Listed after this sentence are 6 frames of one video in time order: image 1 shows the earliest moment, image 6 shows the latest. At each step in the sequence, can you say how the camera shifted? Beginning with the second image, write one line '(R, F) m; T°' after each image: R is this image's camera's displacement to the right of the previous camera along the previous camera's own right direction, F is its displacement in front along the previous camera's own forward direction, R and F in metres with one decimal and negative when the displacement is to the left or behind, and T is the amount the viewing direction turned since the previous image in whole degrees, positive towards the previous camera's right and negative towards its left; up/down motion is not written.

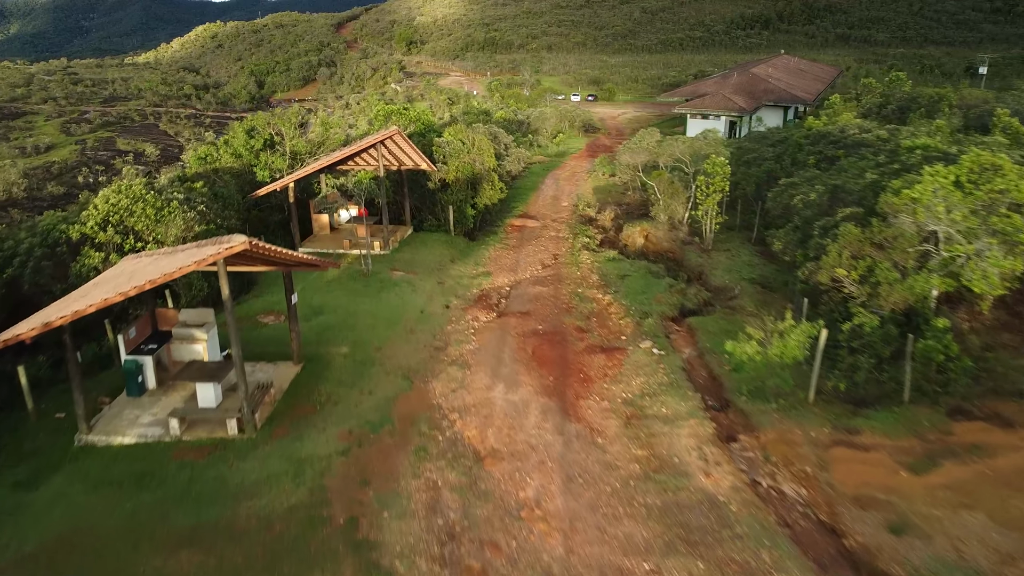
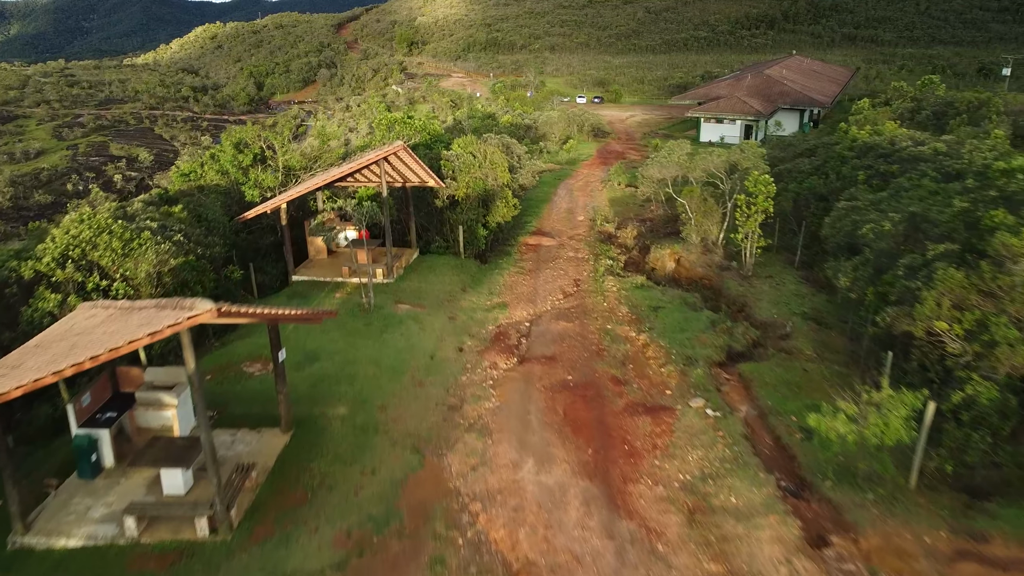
(-0.3, +1.9) m; 0°
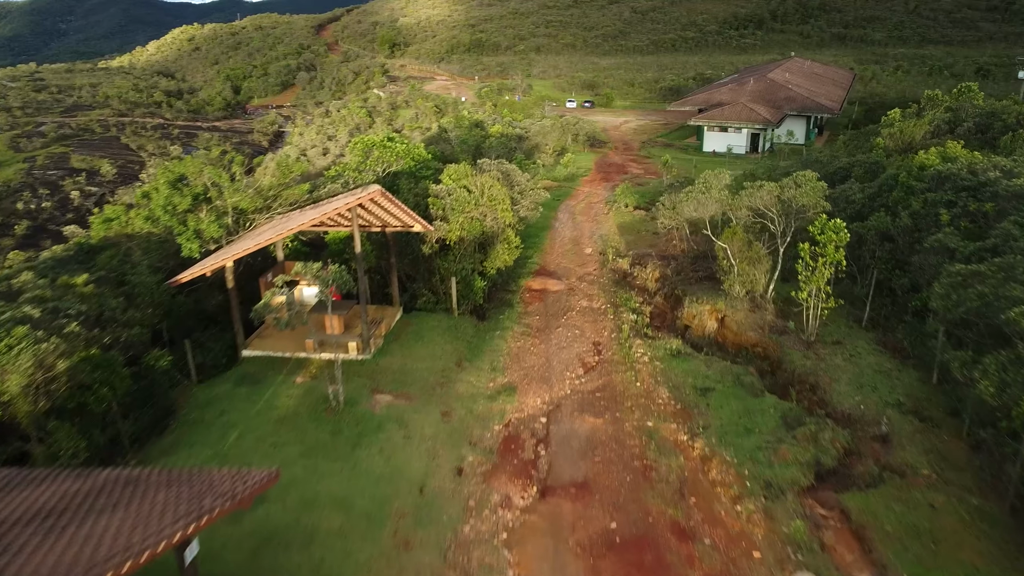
(-0.4, +3.3) m; +1°
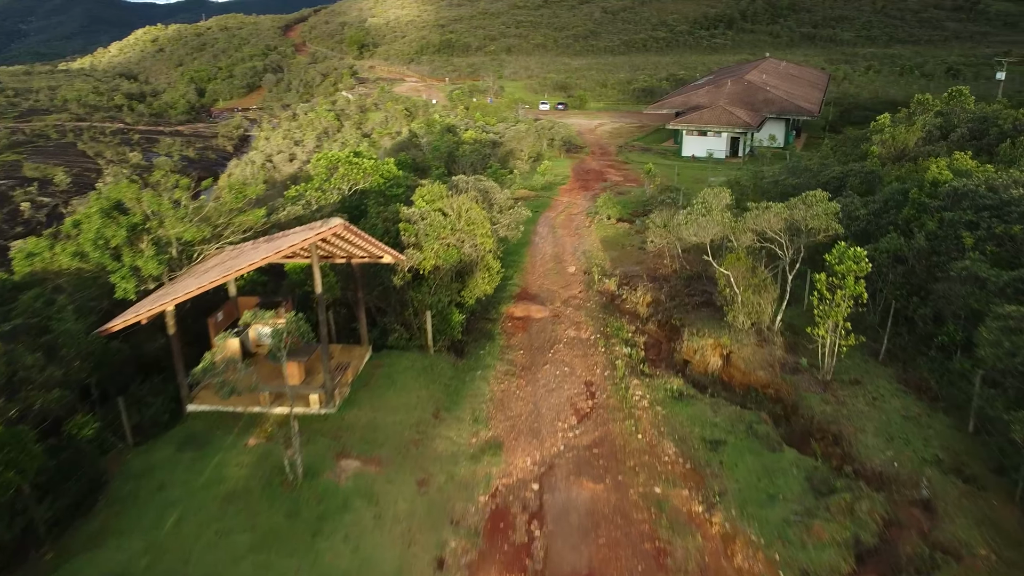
(-0.1, +1.5) m; +2°
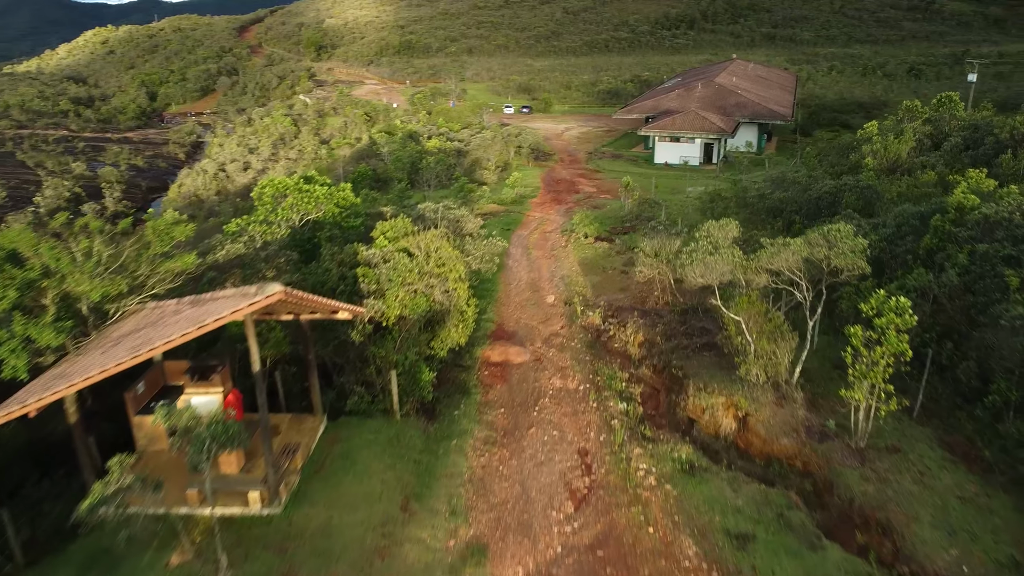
(-0.2, +1.9) m; +3°
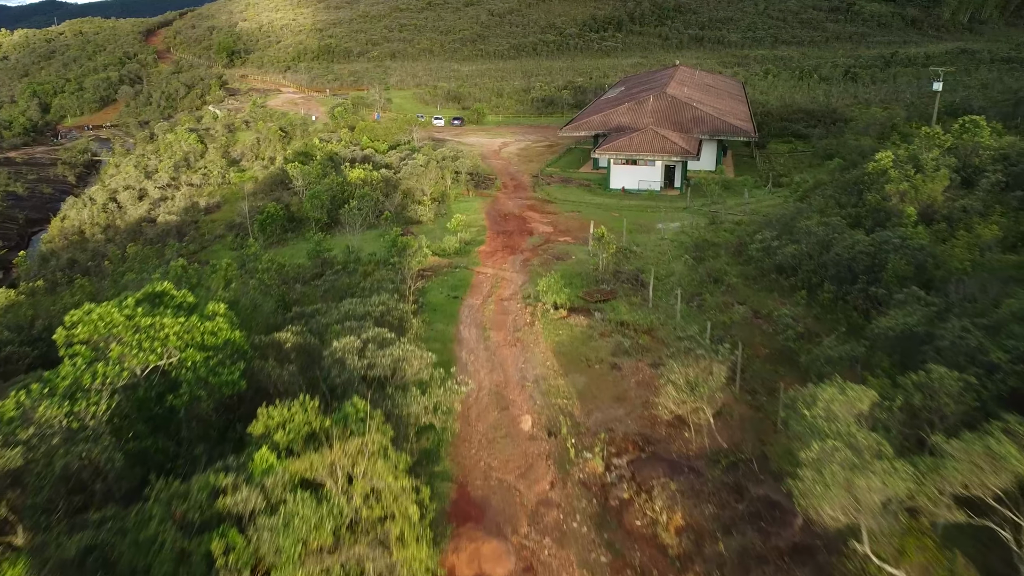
(-0.5, +5.3) m; +5°
